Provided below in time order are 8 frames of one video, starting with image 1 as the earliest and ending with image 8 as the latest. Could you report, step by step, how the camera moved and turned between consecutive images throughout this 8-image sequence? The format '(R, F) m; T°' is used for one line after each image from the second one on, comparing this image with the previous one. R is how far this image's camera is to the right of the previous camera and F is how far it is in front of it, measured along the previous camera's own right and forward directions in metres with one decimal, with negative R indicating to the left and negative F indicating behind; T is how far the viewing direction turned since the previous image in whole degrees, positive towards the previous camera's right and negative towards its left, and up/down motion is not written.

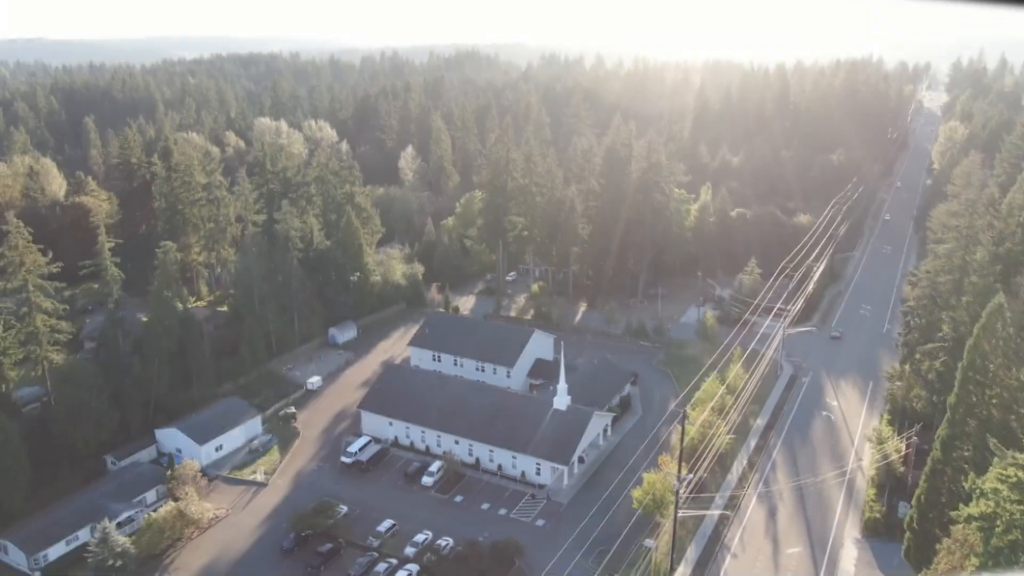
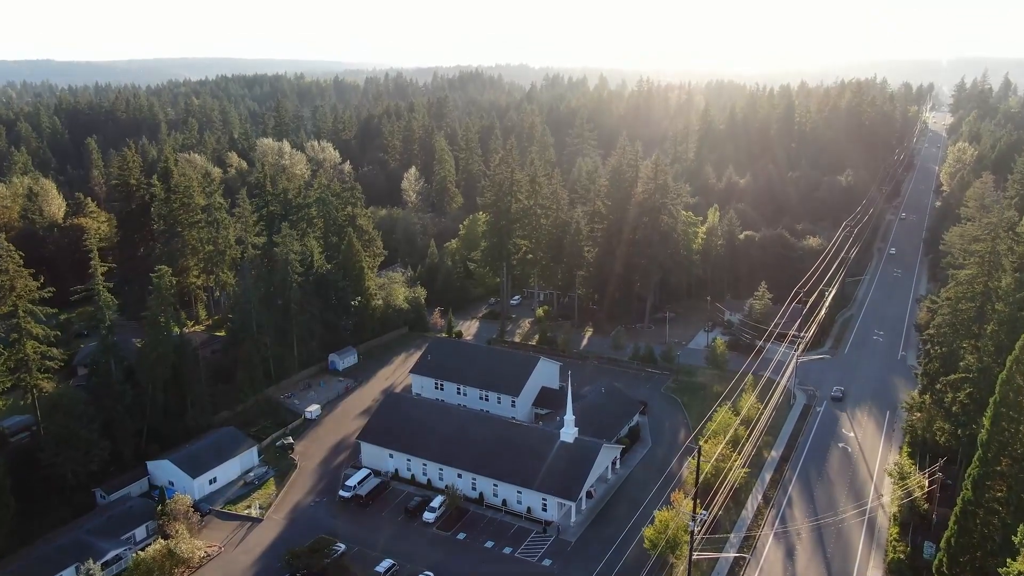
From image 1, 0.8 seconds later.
(-0.1, +0.4) m; 0°
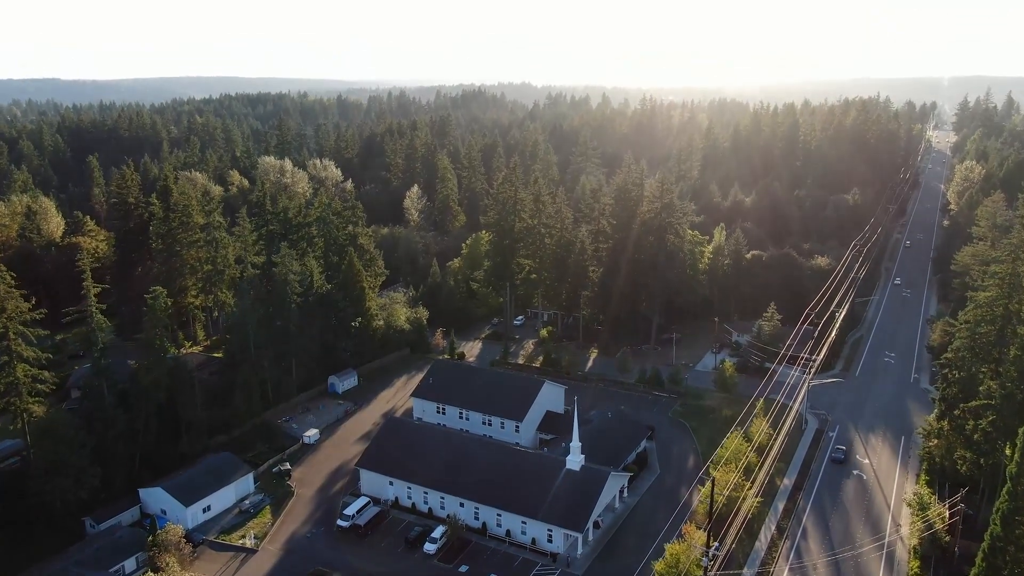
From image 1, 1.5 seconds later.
(0.0, +0.3) m; 0°
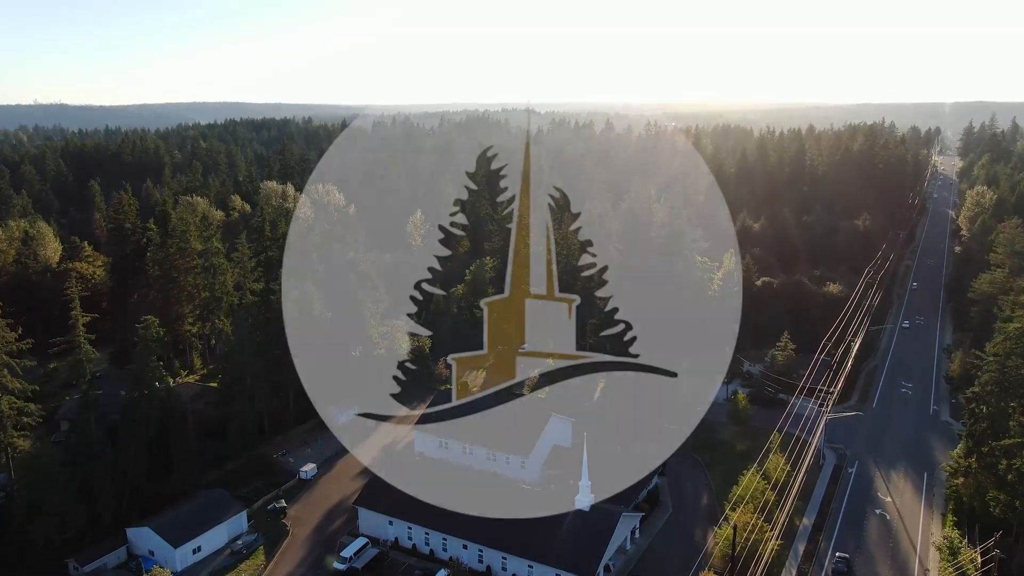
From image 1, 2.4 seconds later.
(-0.1, +0.4) m; 0°
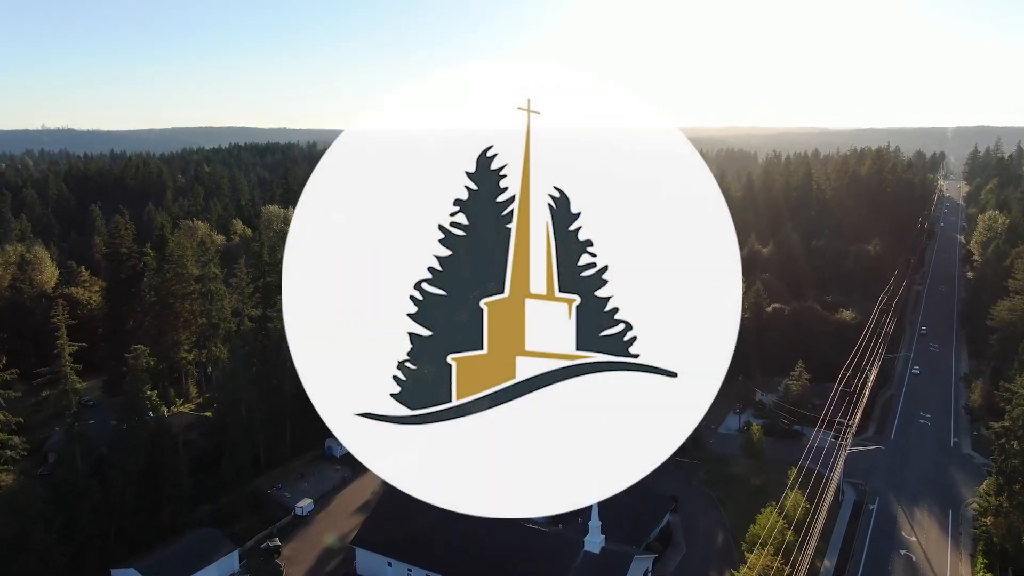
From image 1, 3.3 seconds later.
(-0.1, +0.4) m; 0°
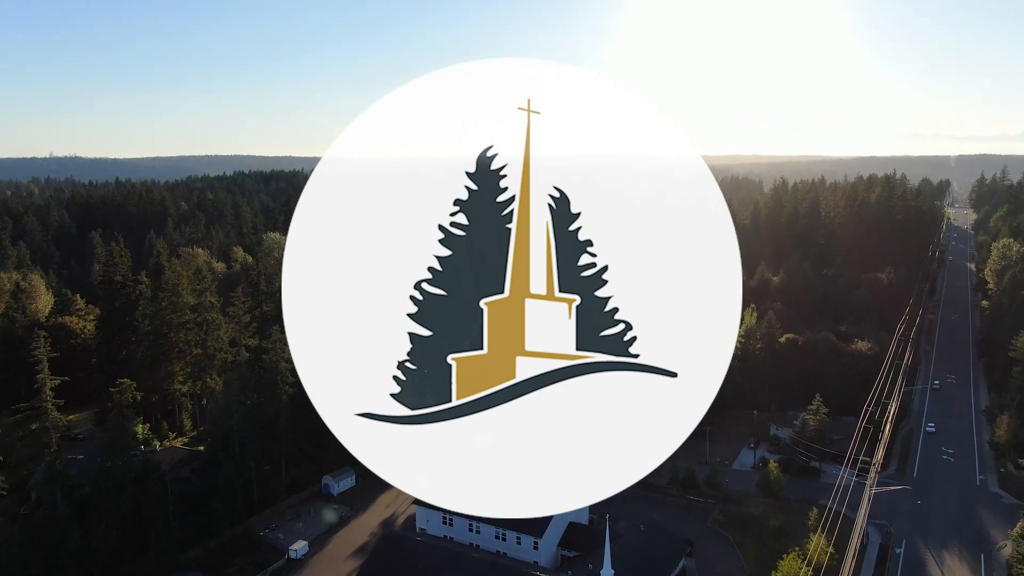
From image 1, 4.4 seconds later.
(-0.1, +0.5) m; 0°
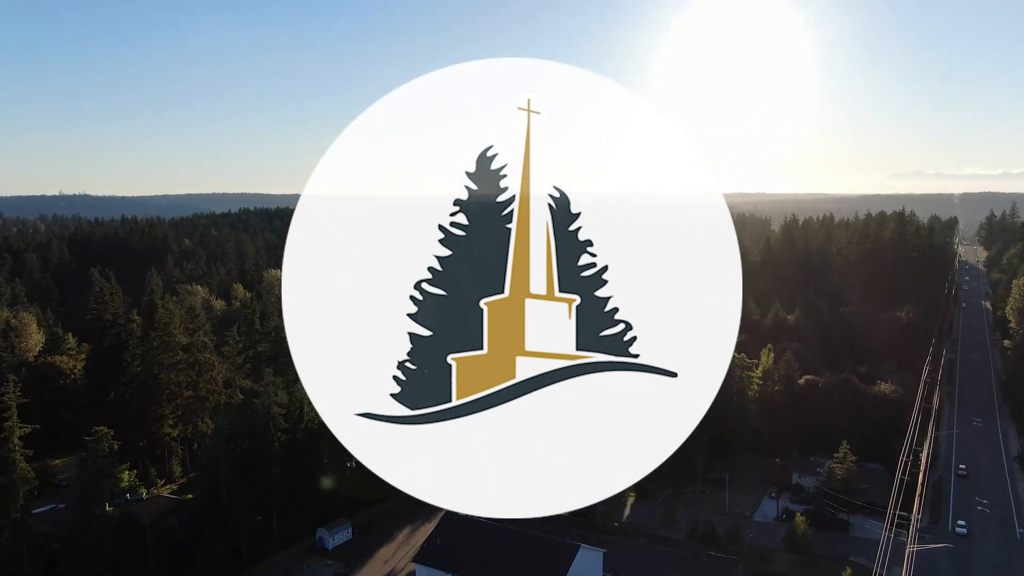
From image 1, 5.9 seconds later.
(-0.1, +0.6) m; 0°
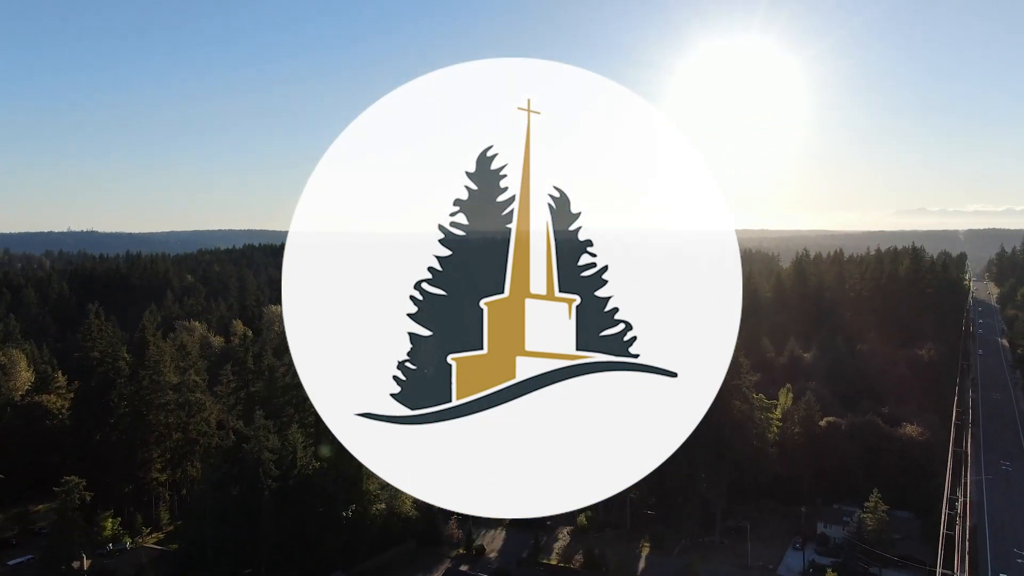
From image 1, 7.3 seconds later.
(-0.1, +0.6) m; 0°
